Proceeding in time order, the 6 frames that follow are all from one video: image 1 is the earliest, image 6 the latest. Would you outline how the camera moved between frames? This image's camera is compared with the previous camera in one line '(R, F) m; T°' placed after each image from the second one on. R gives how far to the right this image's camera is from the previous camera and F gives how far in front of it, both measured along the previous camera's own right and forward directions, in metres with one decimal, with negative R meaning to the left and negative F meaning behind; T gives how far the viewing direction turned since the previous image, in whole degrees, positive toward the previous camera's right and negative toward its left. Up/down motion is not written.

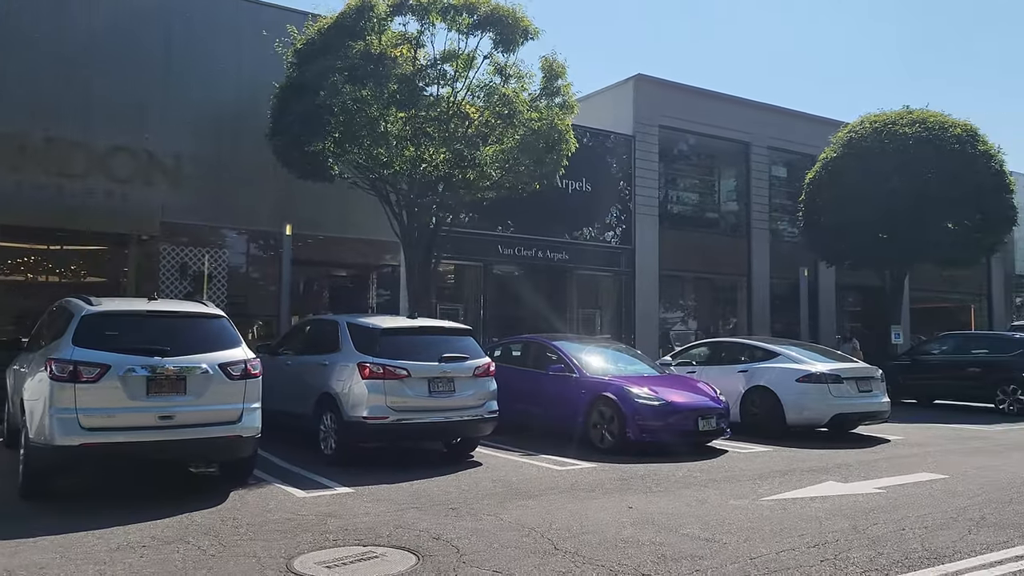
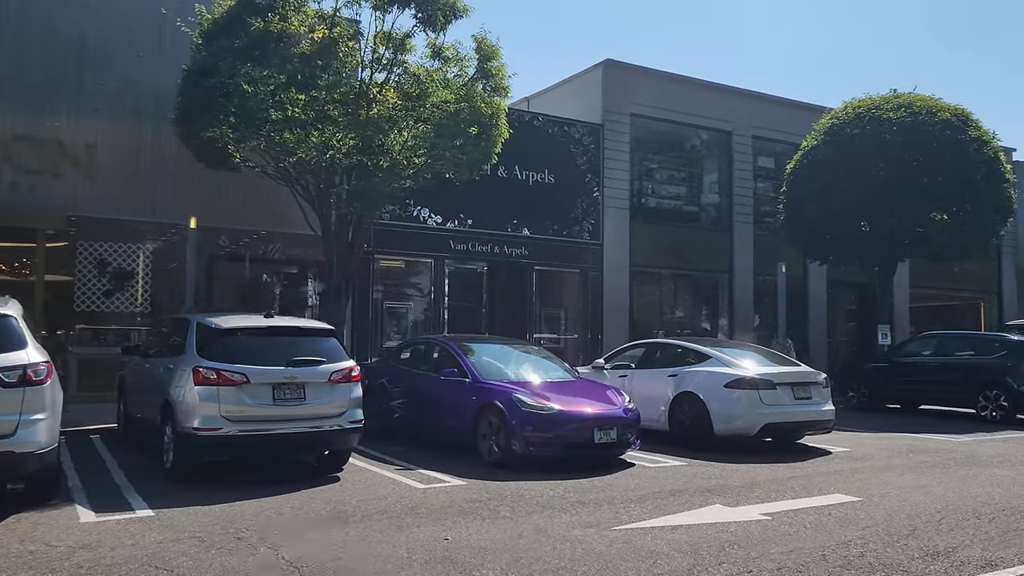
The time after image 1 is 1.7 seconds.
(+1.6, +1.0) m; -2°
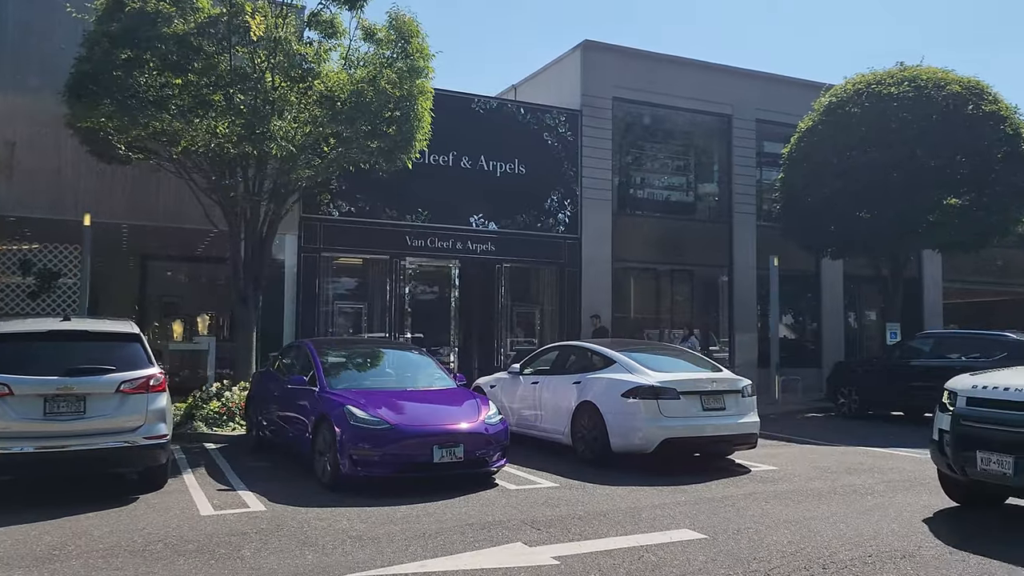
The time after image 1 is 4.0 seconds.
(+2.2, +1.2) m; -5°
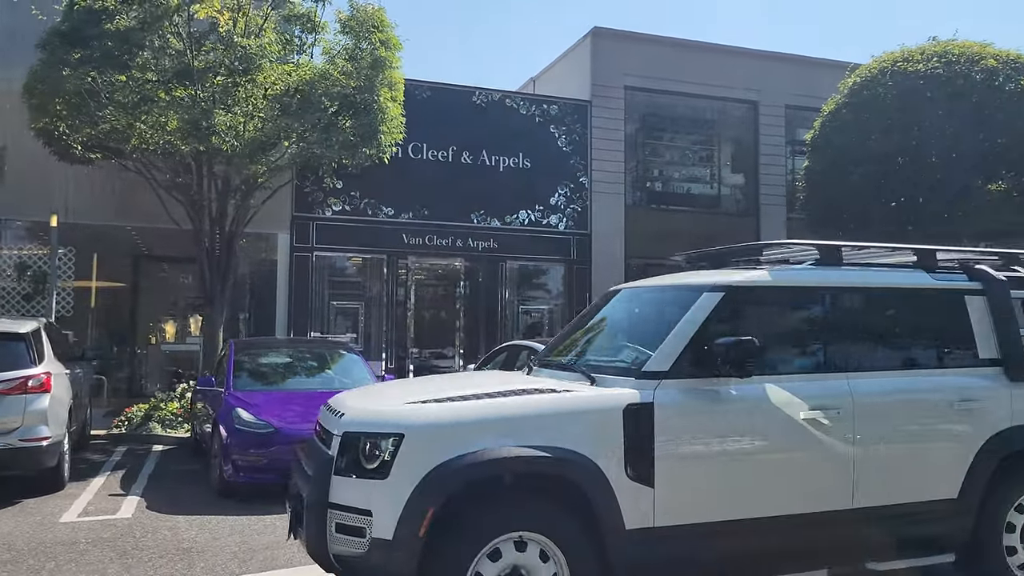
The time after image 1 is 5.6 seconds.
(+1.6, +0.7) m; -6°
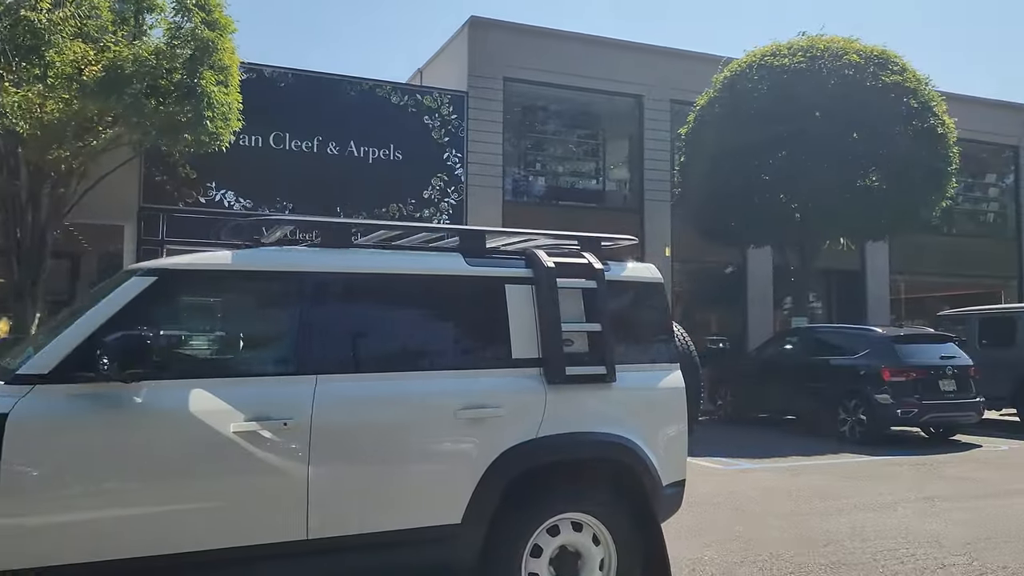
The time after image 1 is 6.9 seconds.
(+1.5, +0.4) m; +3°
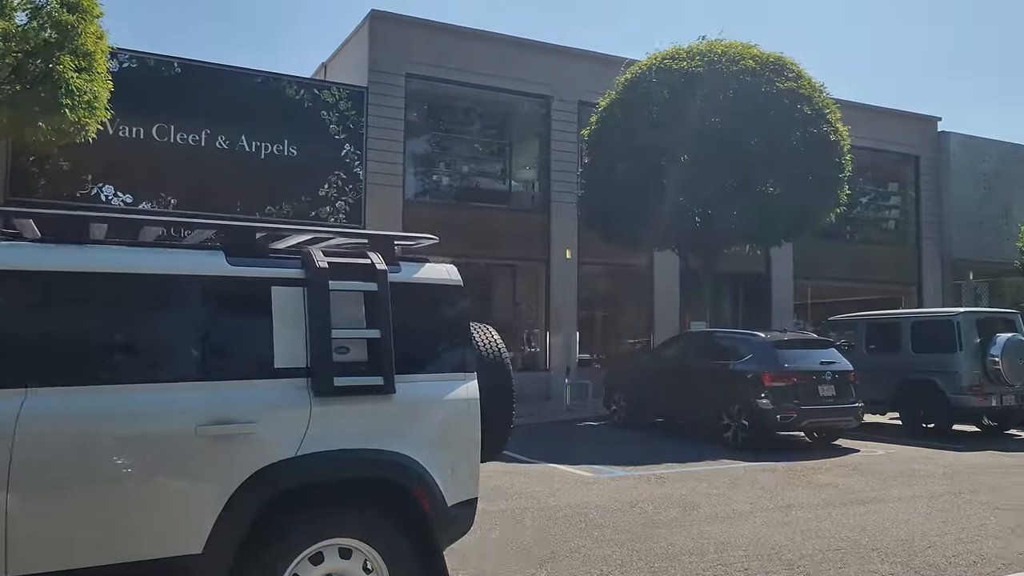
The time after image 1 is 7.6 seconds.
(+0.7, +0.3) m; +4°
